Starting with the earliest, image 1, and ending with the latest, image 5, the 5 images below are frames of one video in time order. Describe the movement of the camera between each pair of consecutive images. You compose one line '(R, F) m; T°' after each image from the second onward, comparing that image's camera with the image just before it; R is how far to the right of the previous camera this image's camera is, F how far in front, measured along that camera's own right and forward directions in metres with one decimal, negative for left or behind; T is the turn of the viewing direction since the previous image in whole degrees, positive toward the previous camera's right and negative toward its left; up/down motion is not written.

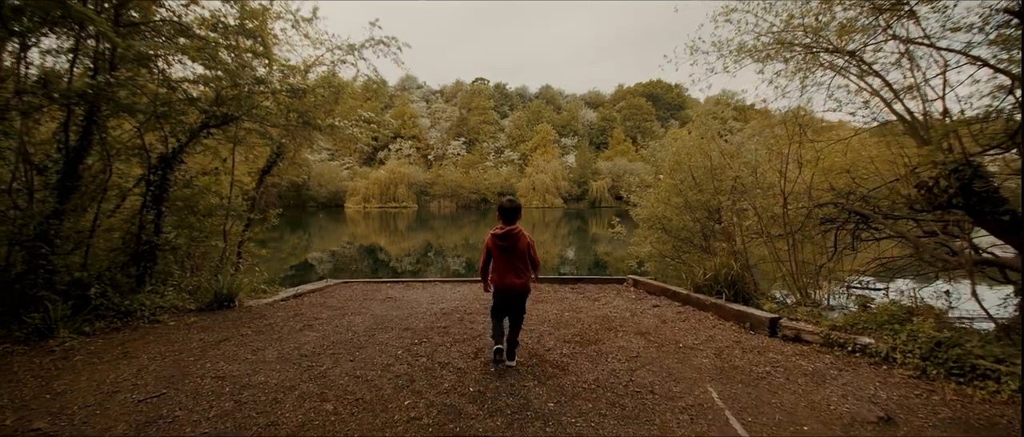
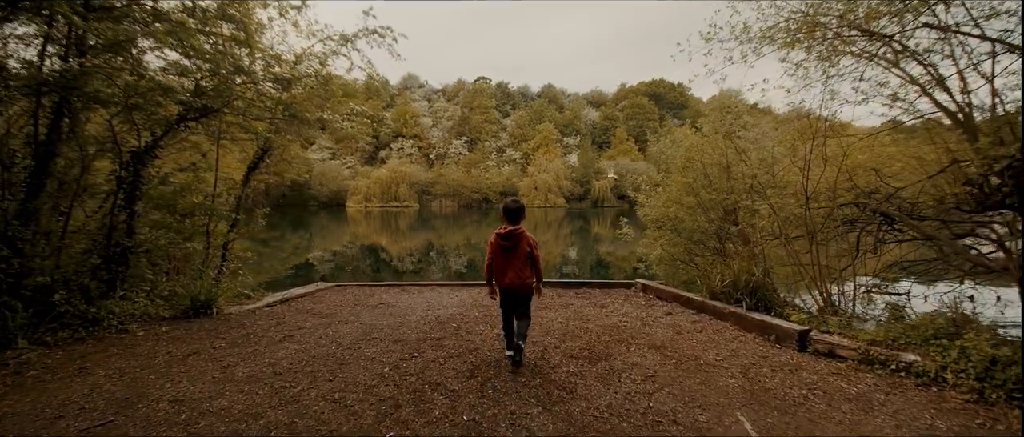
(0.0, +0.4) m; 0°
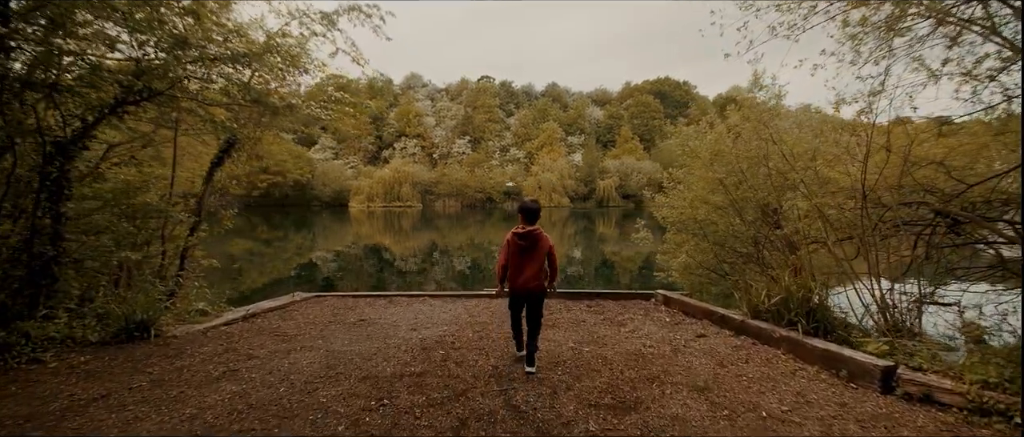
(0.0, +0.9) m; -1°
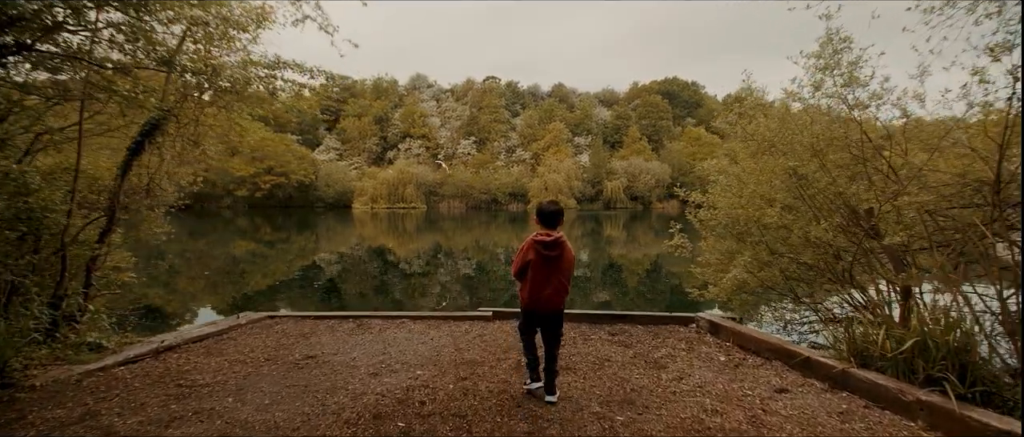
(+0.1, +1.3) m; -1°
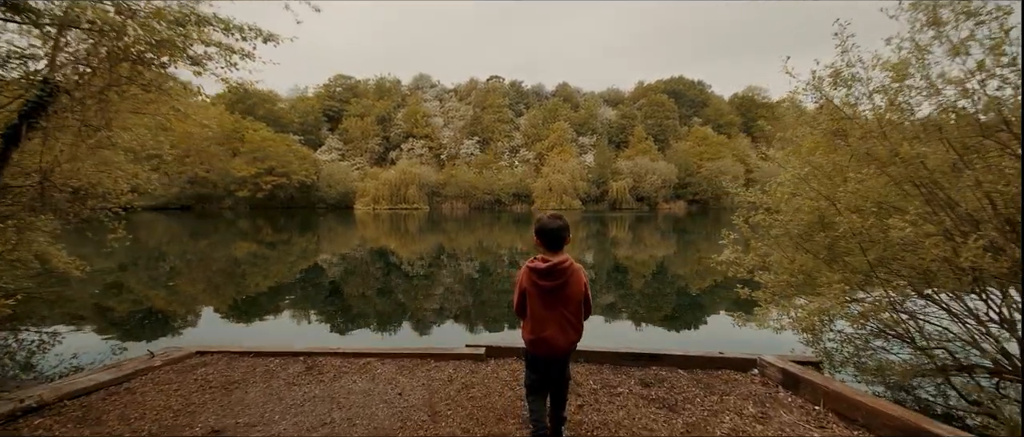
(0.0, +1.2) m; -1°
